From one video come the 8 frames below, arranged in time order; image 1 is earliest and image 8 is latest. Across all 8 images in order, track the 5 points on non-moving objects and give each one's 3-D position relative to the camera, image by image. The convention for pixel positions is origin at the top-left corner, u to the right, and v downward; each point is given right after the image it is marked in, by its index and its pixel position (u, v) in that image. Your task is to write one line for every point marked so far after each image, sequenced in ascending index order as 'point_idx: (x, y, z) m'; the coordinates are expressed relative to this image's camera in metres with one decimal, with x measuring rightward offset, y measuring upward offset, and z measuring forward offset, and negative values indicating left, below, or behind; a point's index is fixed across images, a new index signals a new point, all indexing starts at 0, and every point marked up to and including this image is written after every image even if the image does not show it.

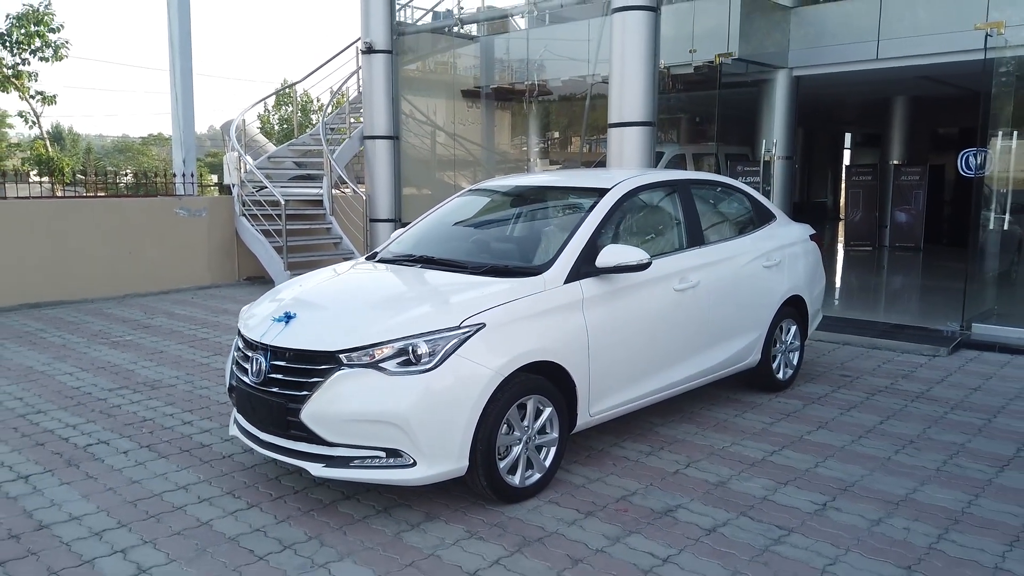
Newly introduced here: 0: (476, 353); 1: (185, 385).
0: (-0.2, -0.3, +3.9) m
1: (-2.7, -0.8, +6.5) m
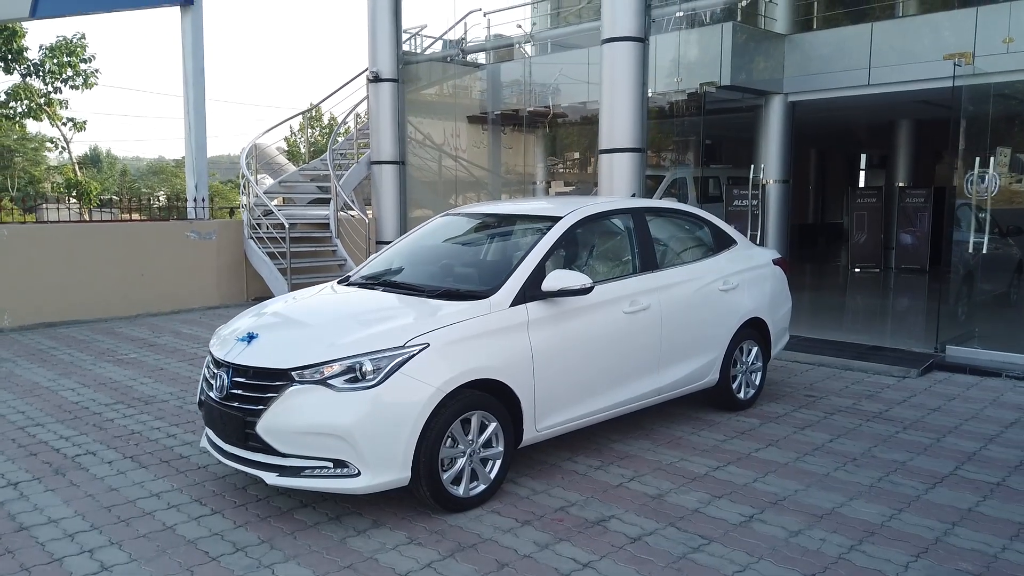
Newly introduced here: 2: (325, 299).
0: (-0.5, -0.4, +4.2) m
1: (-3.0, -1.0, +6.9) m
2: (-1.3, -0.1, +5.4) m
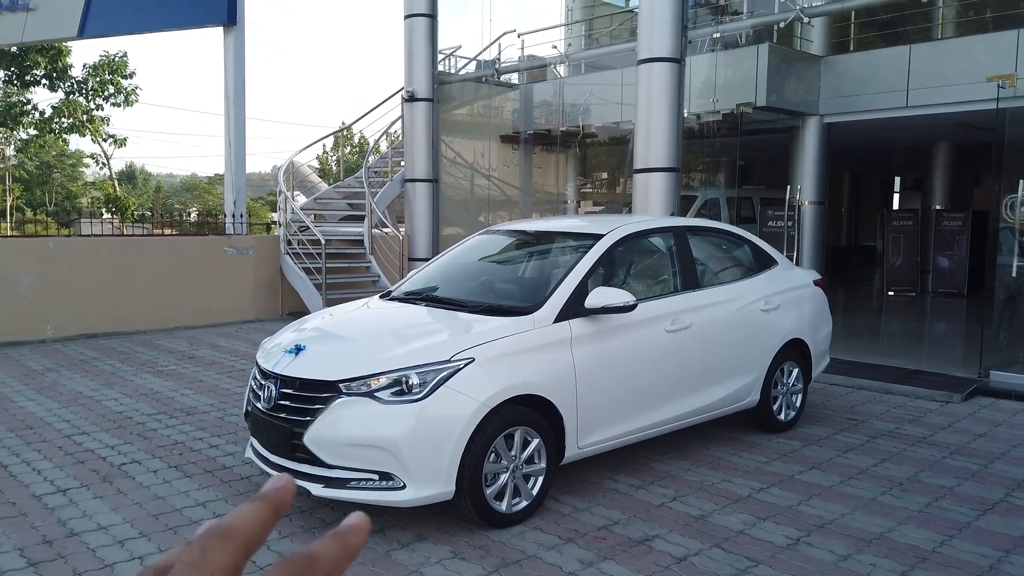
0: (-0.3, -0.5, +4.2) m
1: (-2.6, -1.1, +7.0) m
2: (-1.0, -0.2, +5.4) m
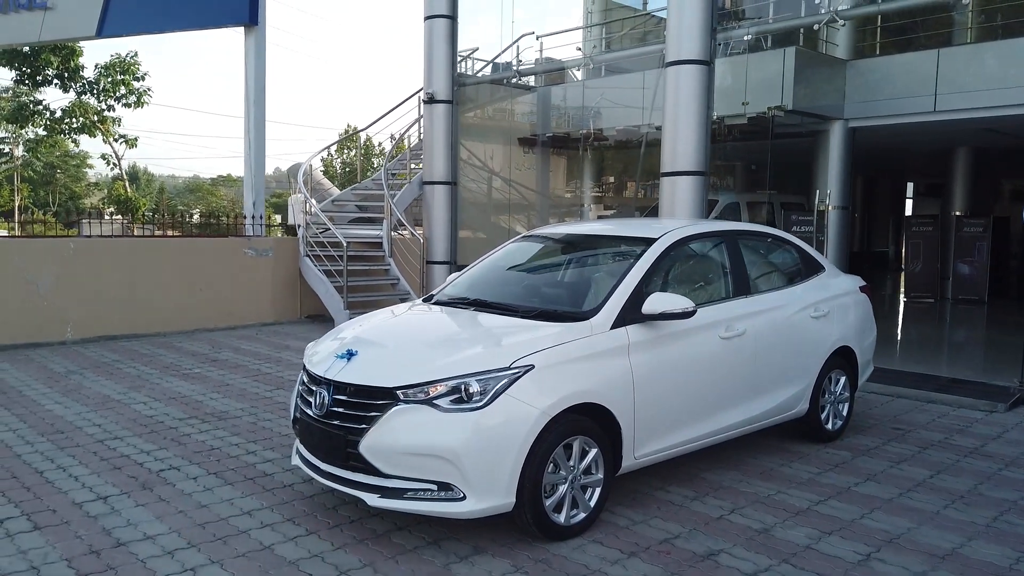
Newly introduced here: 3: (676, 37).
0: (+0.1, -0.6, +4.1) m
1: (-2.3, -1.1, +6.9) m
2: (-0.7, -0.2, +5.3) m
3: (+2.2, +3.4, +10.5) m
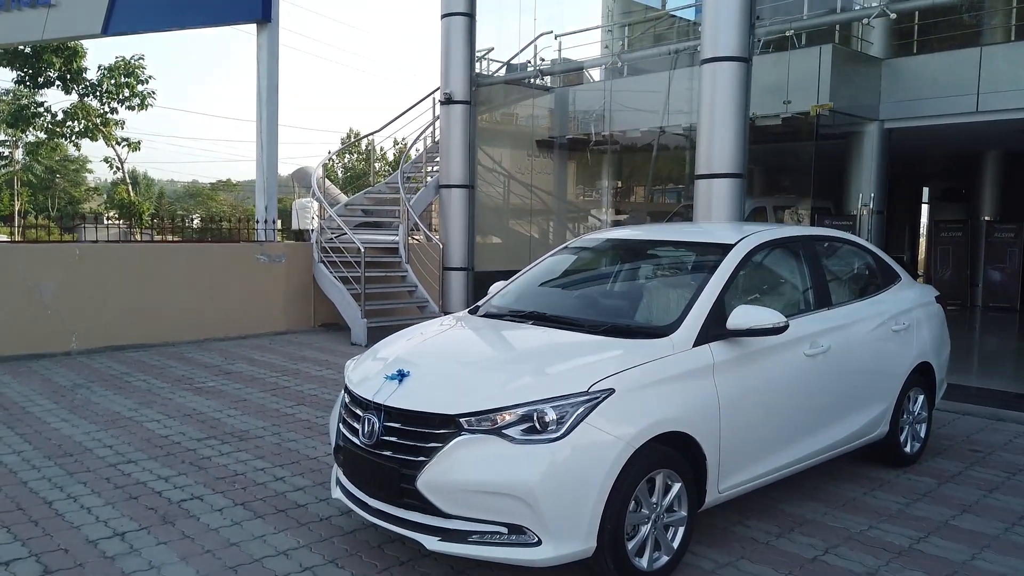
0: (+0.4, -0.6, +3.6) m
1: (-1.9, -1.2, +6.3) m
2: (-0.3, -0.3, +4.8) m
3: (+2.6, +3.3, +10.0) m
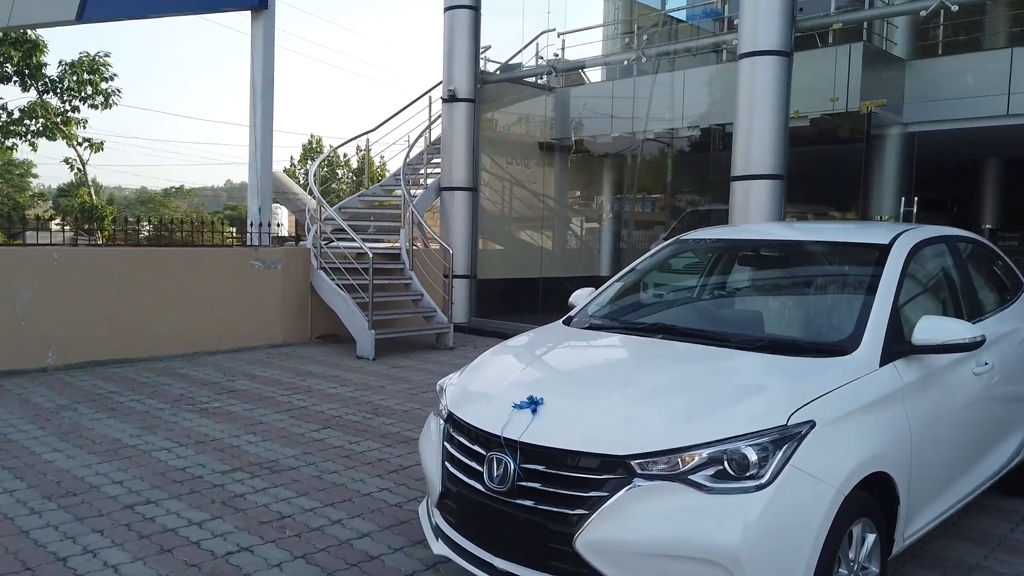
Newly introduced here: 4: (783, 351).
0: (+1.1, -0.6, +2.9) m
1: (-1.4, -1.3, +5.5) m
2: (+0.3, -0.3, +4.0) m
3: (+2.9, +3.2, +9.4) m
4: (+1.2, -0.3, +3.5) m
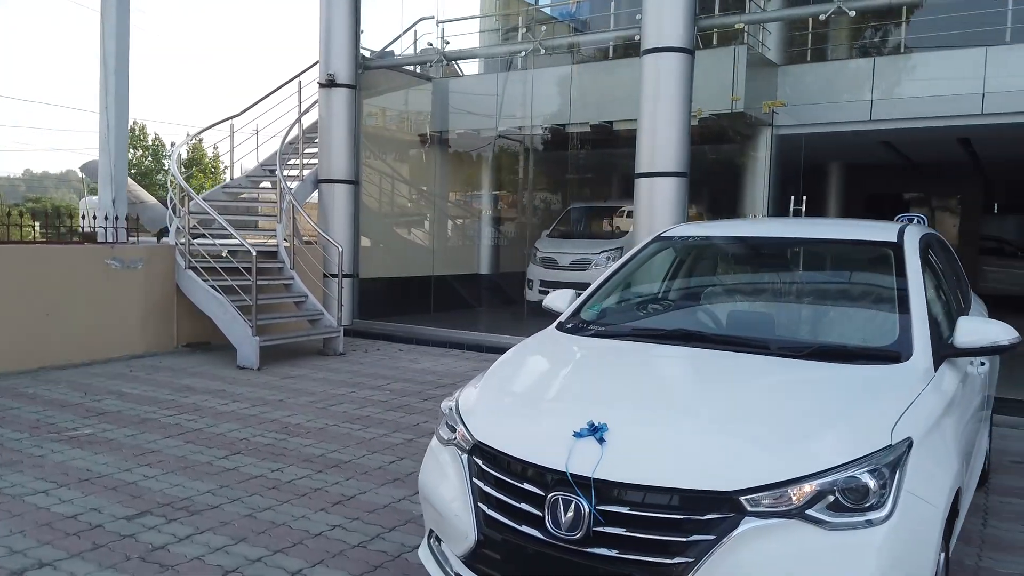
0: (+1.3, -0.7, +2.6) m
1: (-1.6, -1.3, +4.6) m
2: (+0.3, -0.3, +3.6) m
3: (+1.7, +3.2, +9.4) m
4: (+1.3, -0.3, +3.3) m
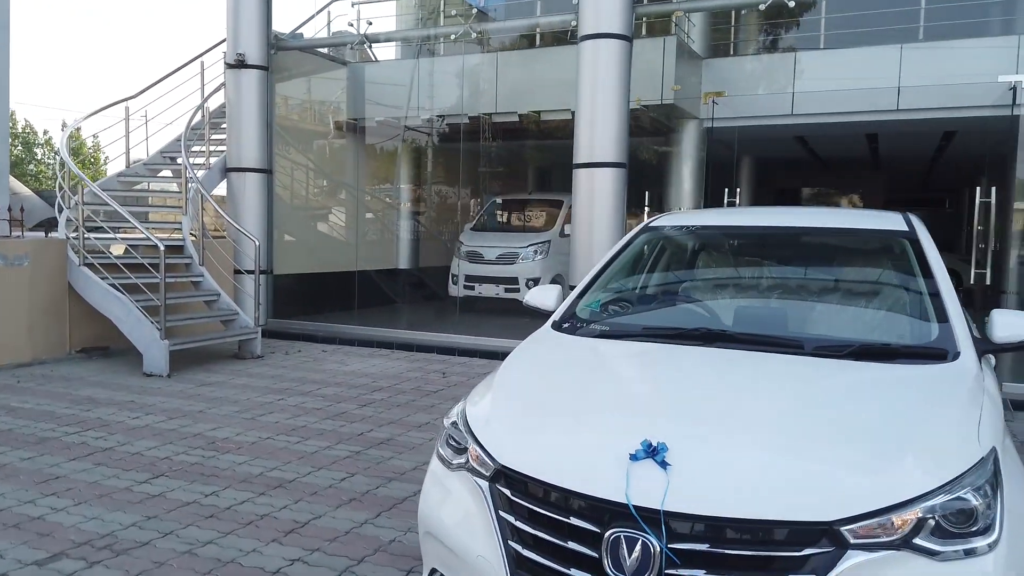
0: (+1.5, -0.6, +2.3) m
1: (-1.7, -1.3, +4.0) m
2: (+0.3, -0.3, +3.2) m
3: (+1.0, +3.3, +9.1) m
4: (+1.4, -0.3, +3.0) m
